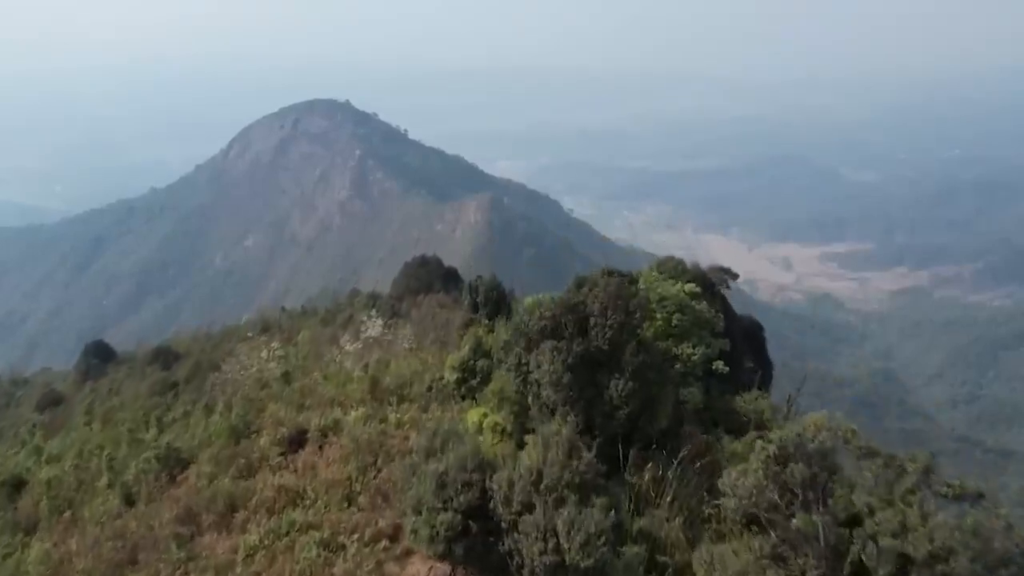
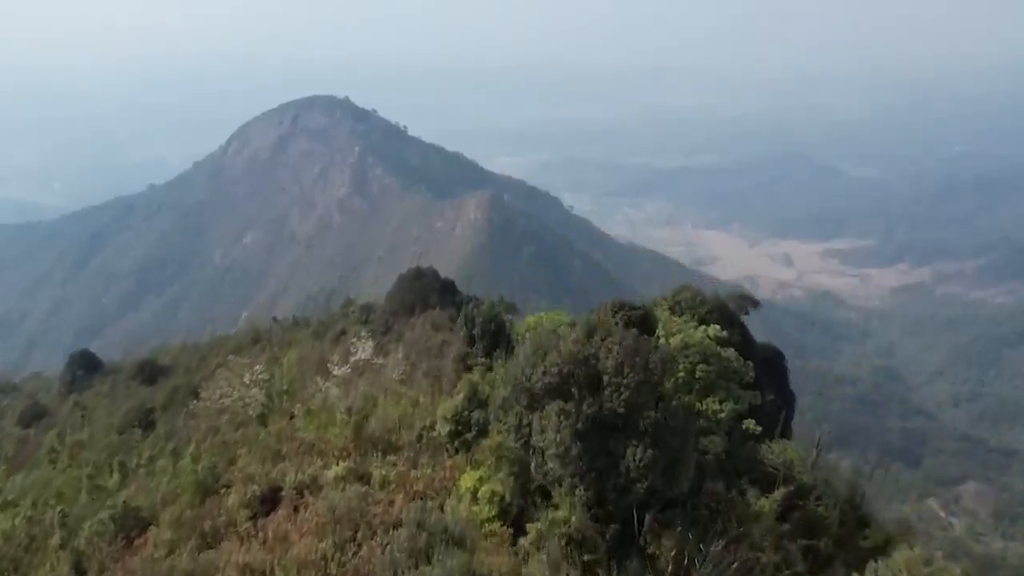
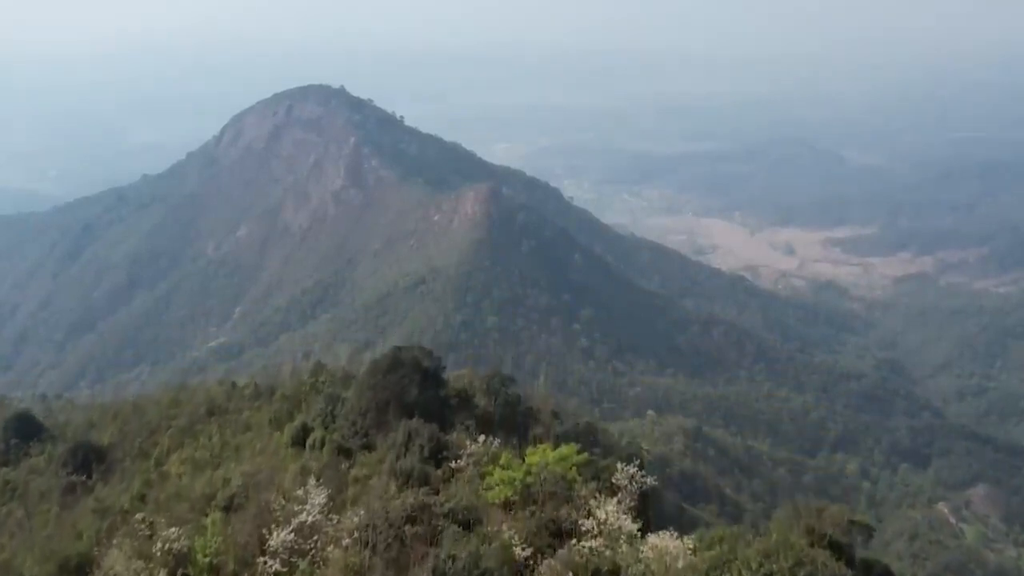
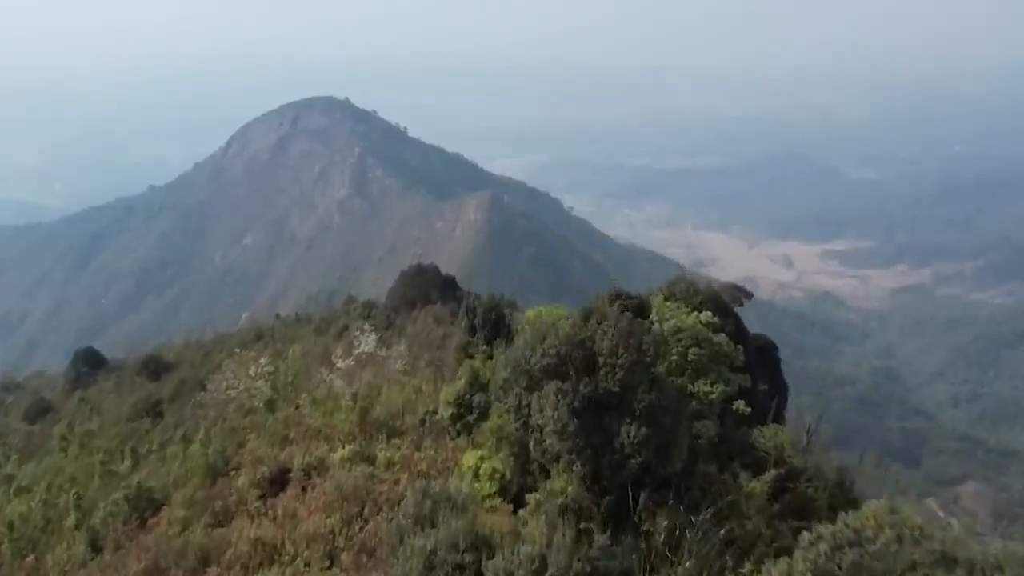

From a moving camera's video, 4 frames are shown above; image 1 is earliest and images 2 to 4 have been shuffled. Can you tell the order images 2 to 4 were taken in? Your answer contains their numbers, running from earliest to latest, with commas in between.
4, 2, 3
